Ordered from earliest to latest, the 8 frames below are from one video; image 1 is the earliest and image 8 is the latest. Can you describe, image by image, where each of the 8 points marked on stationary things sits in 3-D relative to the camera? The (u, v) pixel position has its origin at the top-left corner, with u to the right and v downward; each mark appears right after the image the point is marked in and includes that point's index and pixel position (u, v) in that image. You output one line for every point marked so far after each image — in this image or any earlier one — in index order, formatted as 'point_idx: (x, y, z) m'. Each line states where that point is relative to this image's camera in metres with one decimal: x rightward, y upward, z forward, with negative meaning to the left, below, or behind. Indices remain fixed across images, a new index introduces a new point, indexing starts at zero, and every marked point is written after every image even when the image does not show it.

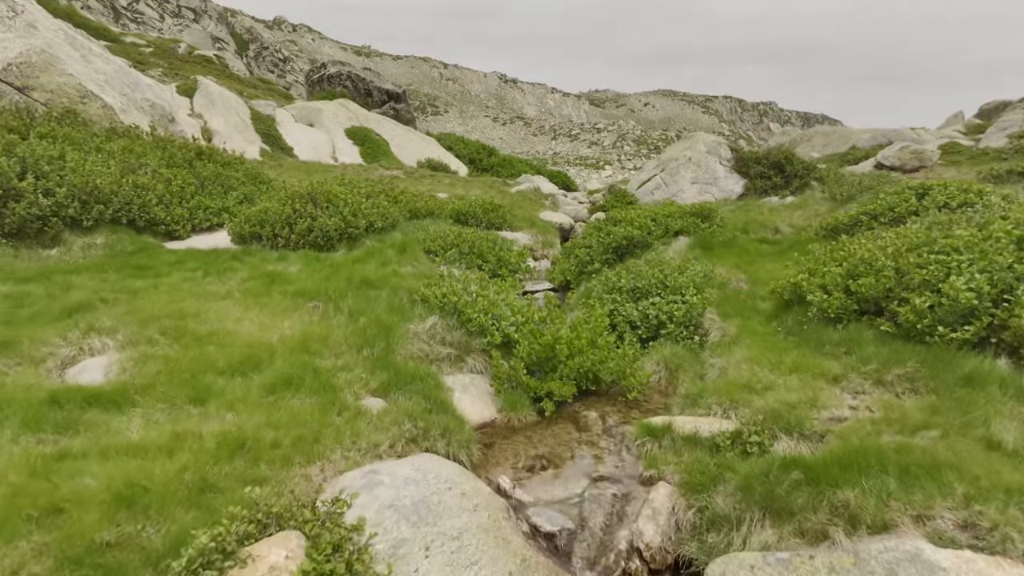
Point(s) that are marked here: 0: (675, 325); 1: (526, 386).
0: (+2.7, -0.6, +11.5) m
1: (+0.2, -1.3, +9.2) m
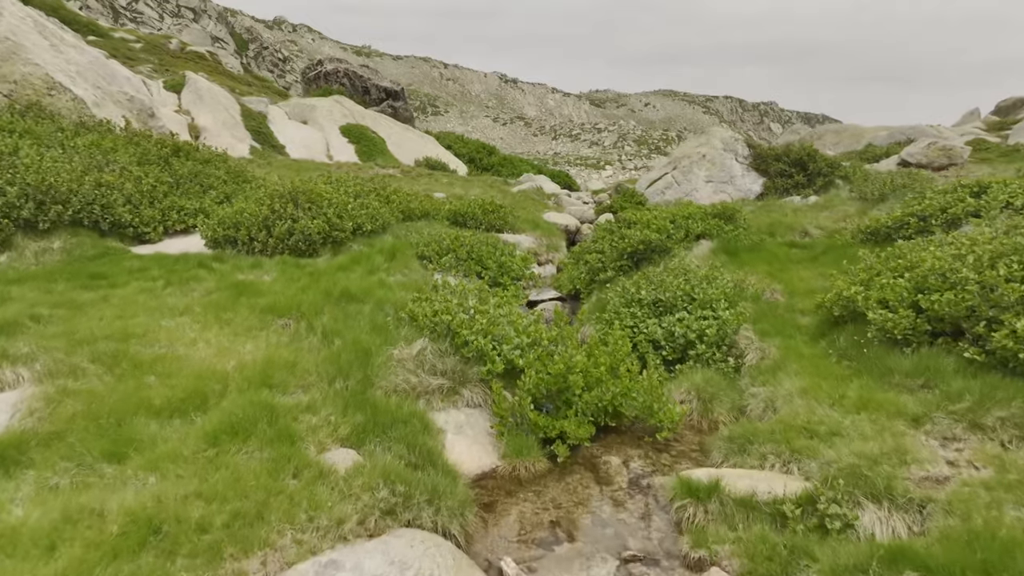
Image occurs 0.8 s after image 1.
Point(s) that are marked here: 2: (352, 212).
0: (+2.8, -0.8, +9.9) m
1: (+0.3, -1.5, +7.6) m
2: (-3.8, +1.8, +16.1) m
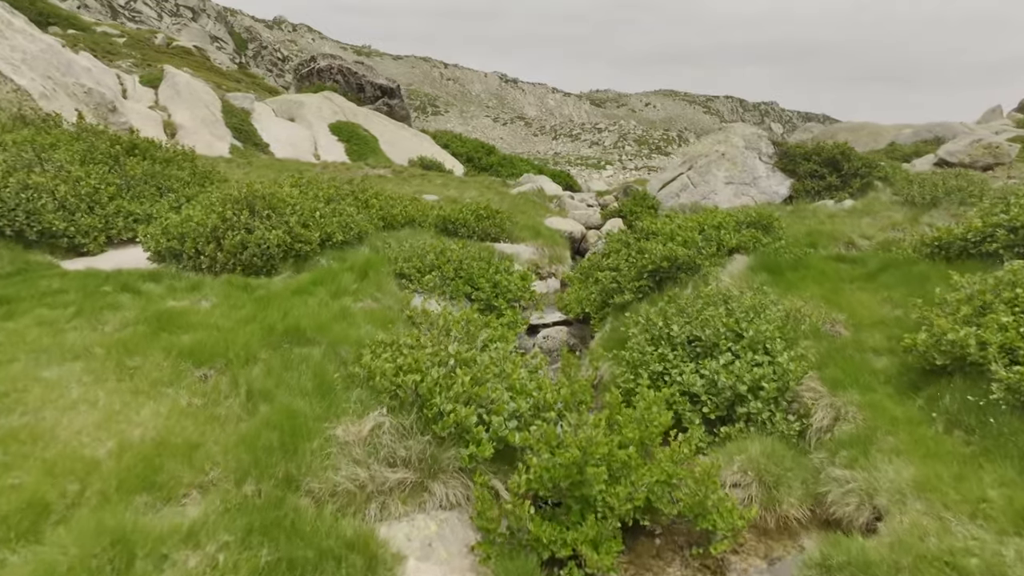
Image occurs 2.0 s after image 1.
0: (+2.7, -1.3, +7.5) m
1: (+0.2, -2.0, +5.2) m
2: (-3.9, +1.4, +13.8) m
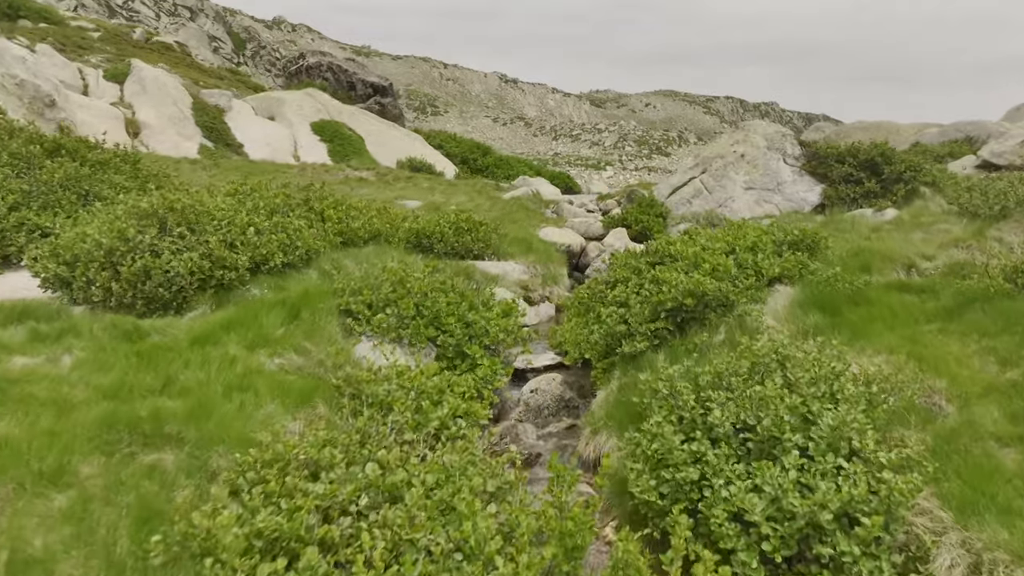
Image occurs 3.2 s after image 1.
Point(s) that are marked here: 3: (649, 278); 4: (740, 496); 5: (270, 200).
0: (+2.4, -1.8, +4.8) m
1: (-0.1, -2.5, +2.5) m
2: (-4.2, +0.8, +11.1) m
3: (+1.9, +0.1, +9.6) m
4: (+1.8, -1.6, +5.3) m
5: (-4.7, +1.7, +13.1) m
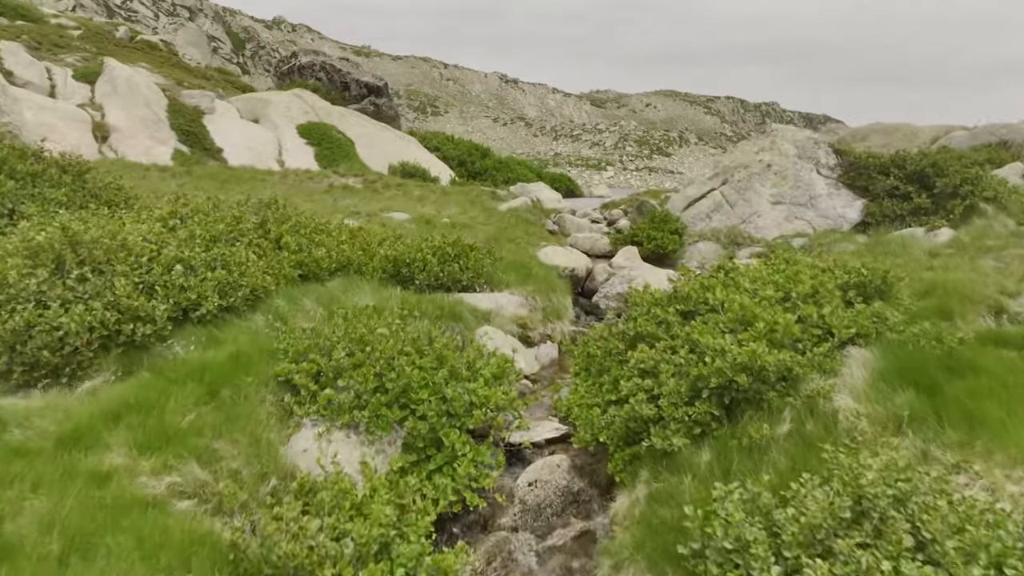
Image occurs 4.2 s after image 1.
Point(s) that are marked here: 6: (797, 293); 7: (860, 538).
0: (+2.4, -2.5, +2.6) m
1: (-0.2, -3.2, +0.3) m
2: (-4.3, +0.2, +8.9) m
3: (+1.9, -0.5, +7.4) m
4: (+1.7, -2.3, +3.0) m
5: (-4.8, +1.0, +10.9) m
6: (+3.3, -0.1, +8.0) m
7: (+2.2, -1.5, +4.3) m
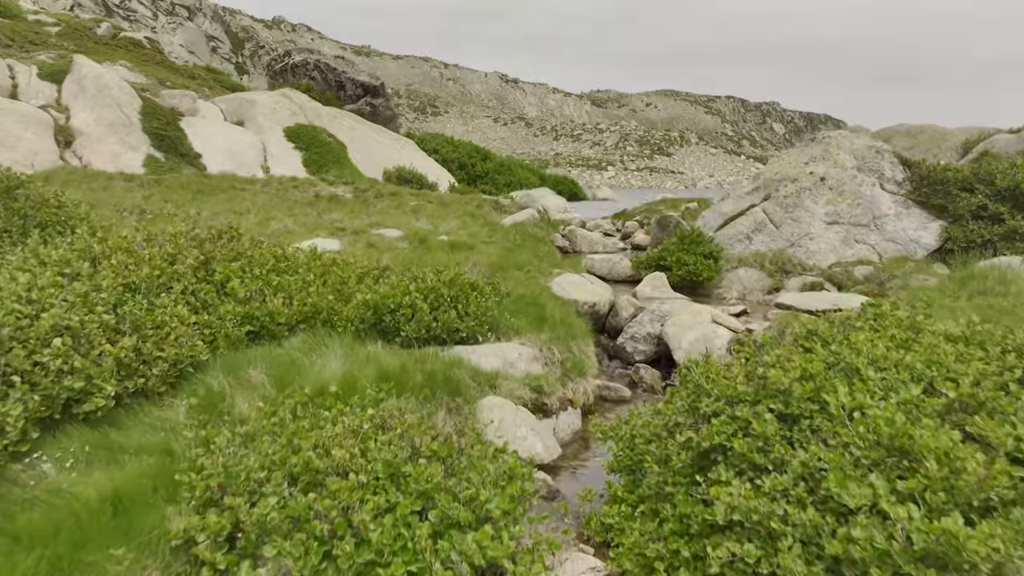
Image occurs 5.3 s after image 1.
0: (+2.5, -3.2, 0.0) m
1: (0.0, -3.9, -2.2) m
2: (-4.1, -0.6, +6.3) m
3: (+2.0, -1.3, +4.9) m
4: (+1.8, -3.0, +0.5) m
5: (-4.6, +0.3, +8.4) m
6: (+3.5, -0.8, +5.4) m
7: (+2.4, -2.3, +1.8) m
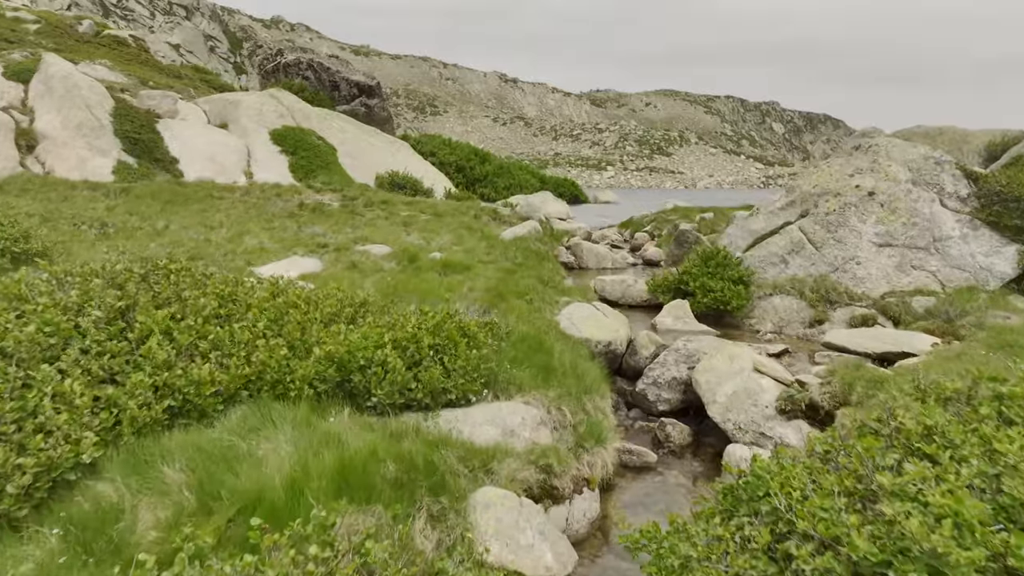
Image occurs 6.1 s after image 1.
0: (+2.5, -3.8, -1.9) m
1: (0.0, -4.5, -4.2) m
2: (-4.1, -1.2, +4.4) m
3: (+2.0, -1.9, +2.9) m
4: (+1.9, -3.6, -1.5) m
5: (-4.6, -0.3, +6.4) m
6: (+3.5, -1.4, +3.5) m
7: (+2.4, -2.9, -0.2) m
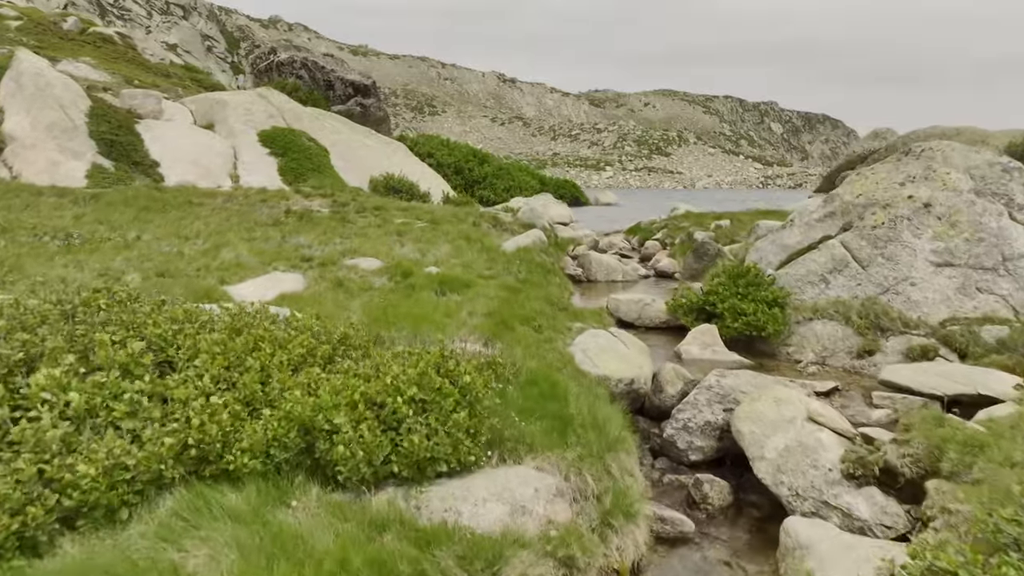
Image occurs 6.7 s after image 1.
0: (+2.7, -4.2, -3.5) m
1: (+0.1, -4.9, -5.7) m
2: (-4.0, -1.6, +2.8) m
3: (+2.2, -2.3, +1.3) m
4: (+2.0, -4.0, -3.0) m
5: (-4.5, -0.7, +4.8) m
6: (+3.6, -1.8, +1.9) m
7: (+2.5, -3.3, -1.7) m
